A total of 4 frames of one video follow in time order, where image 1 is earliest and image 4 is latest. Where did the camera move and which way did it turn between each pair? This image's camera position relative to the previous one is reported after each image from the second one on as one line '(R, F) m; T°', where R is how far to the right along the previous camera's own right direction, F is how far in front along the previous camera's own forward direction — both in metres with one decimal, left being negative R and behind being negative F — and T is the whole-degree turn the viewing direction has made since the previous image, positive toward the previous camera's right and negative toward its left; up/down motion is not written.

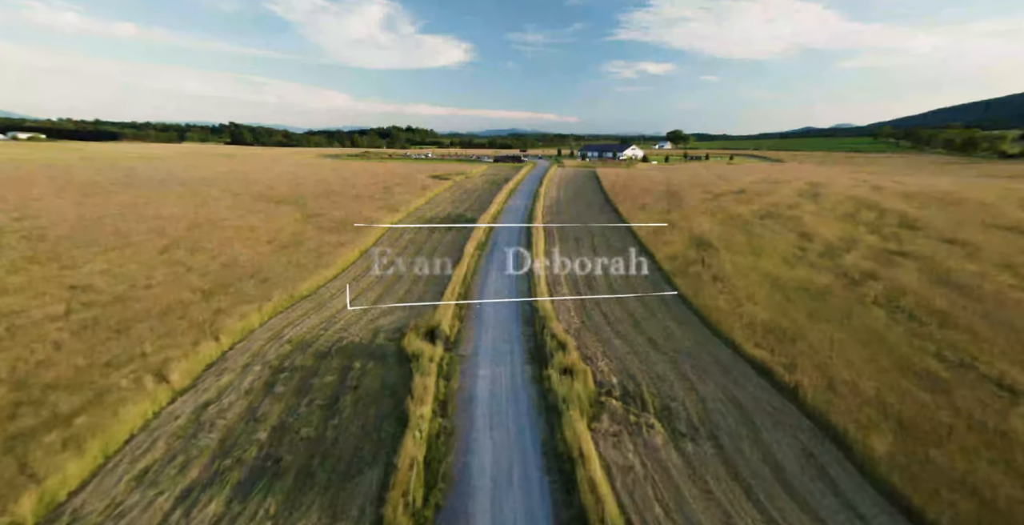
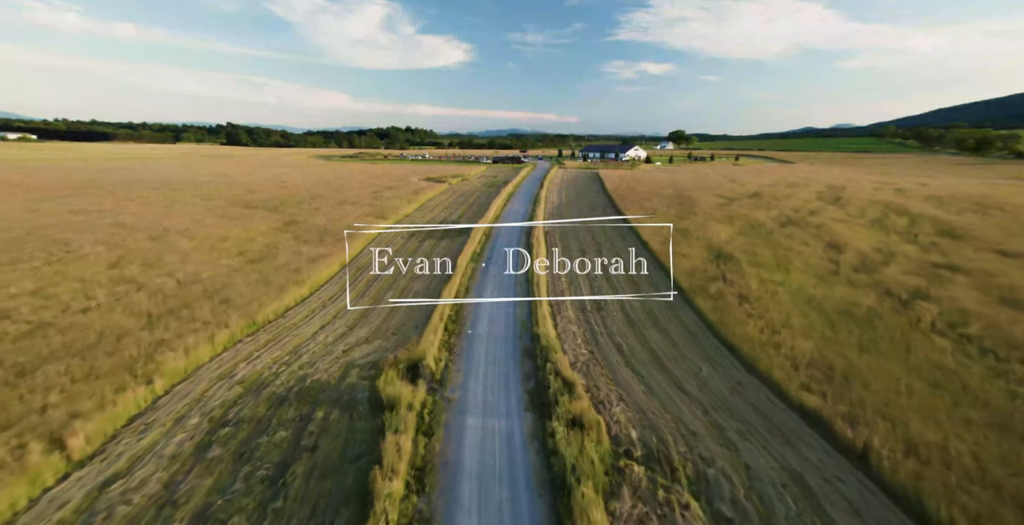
(+0.1, +2.1) m; 0°
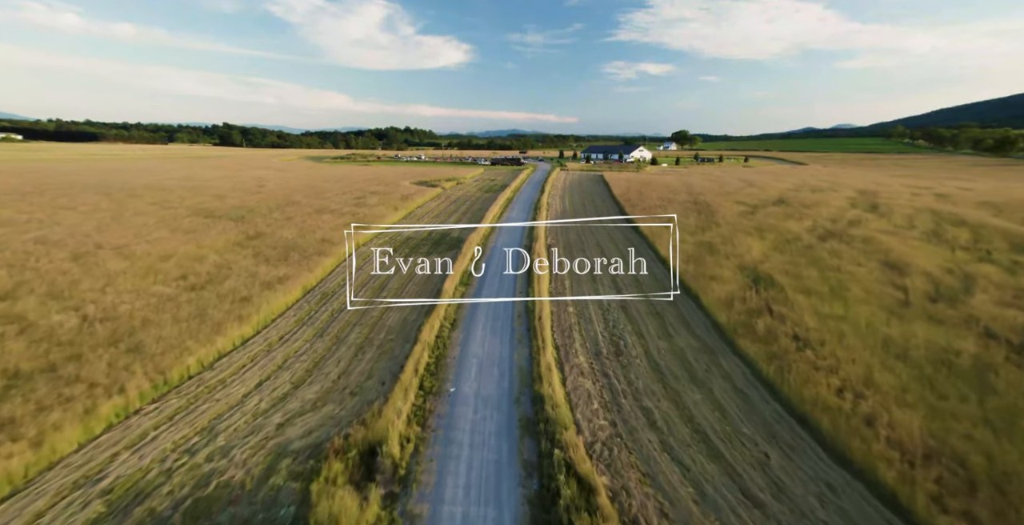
(+0.1, +3.2) m; 0°
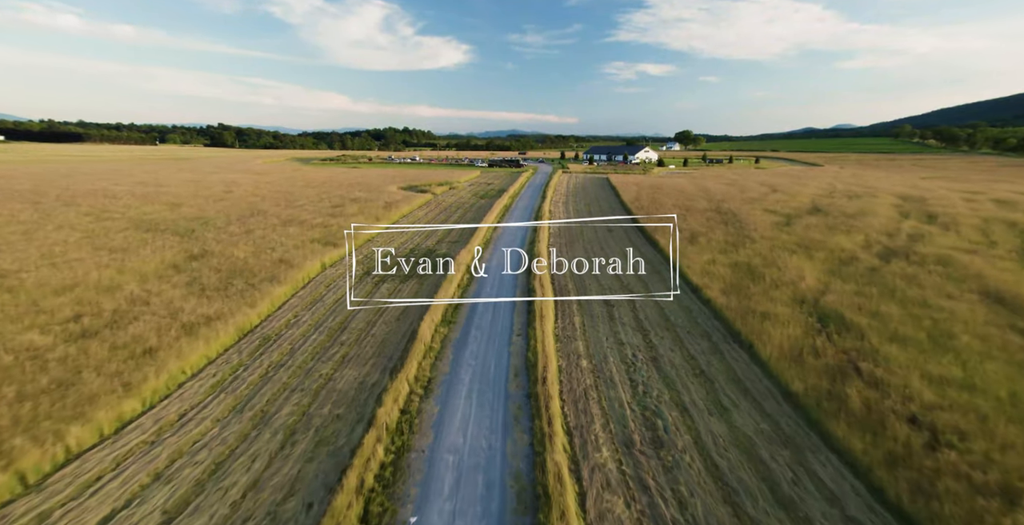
(+0.1, +3.7) m; 0°
